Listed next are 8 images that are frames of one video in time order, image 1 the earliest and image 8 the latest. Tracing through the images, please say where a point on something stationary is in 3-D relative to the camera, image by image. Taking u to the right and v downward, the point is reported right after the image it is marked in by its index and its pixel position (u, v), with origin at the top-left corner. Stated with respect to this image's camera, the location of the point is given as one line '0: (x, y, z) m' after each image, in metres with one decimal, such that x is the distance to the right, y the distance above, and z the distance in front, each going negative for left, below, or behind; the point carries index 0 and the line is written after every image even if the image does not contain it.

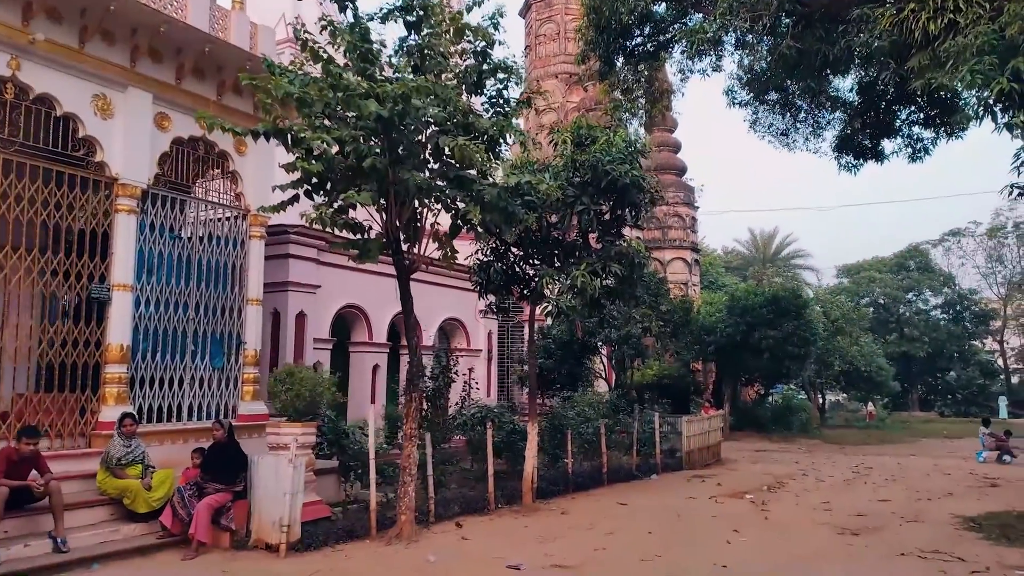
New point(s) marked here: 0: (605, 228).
0: (+1.2, +0.8, +9.9) m
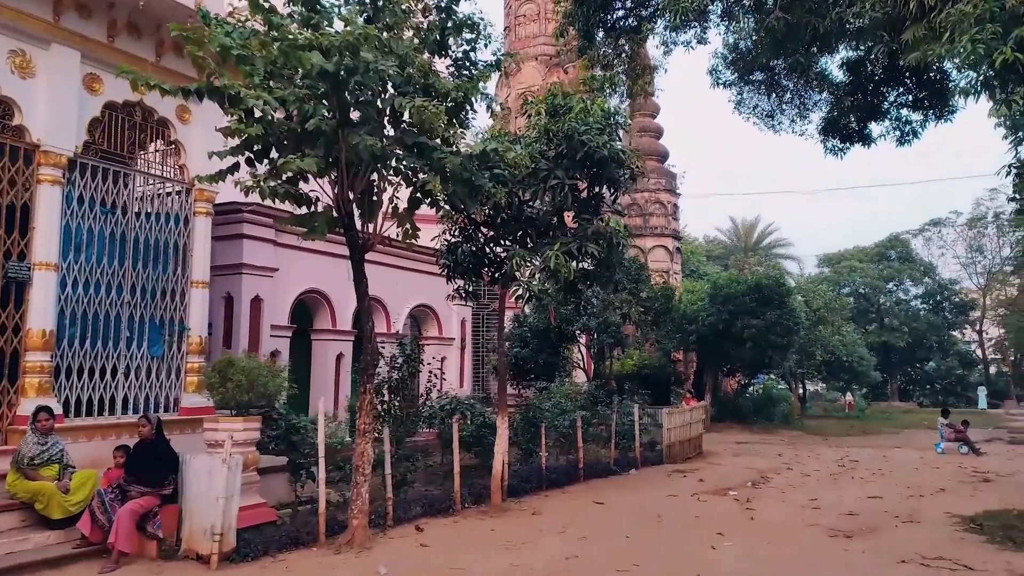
0: (+0.8, +1.0, +9.1) m
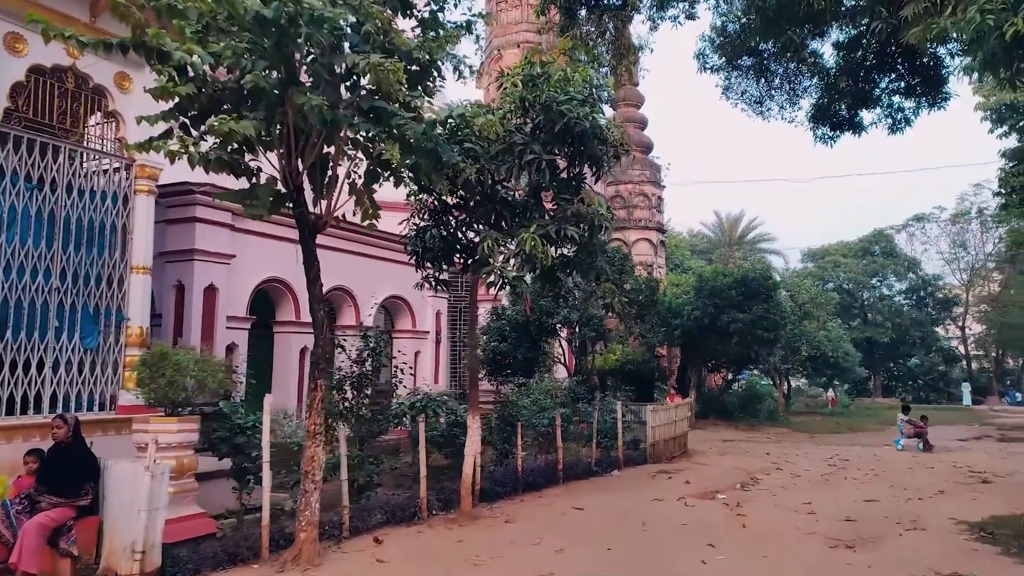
0: (+0.5, +1.2, +8.3) m
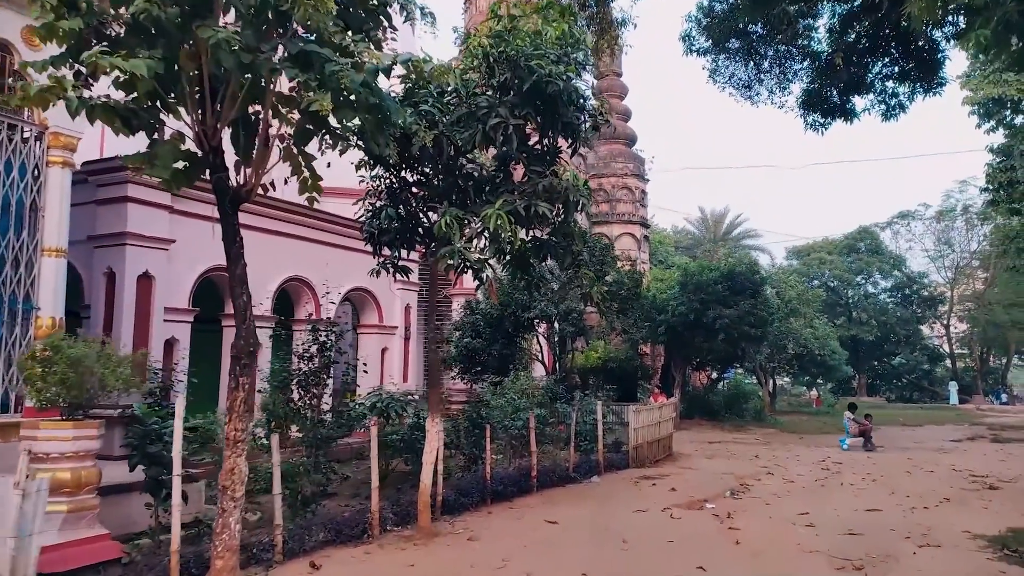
0: (+0.2, +1.3, +7.4) m
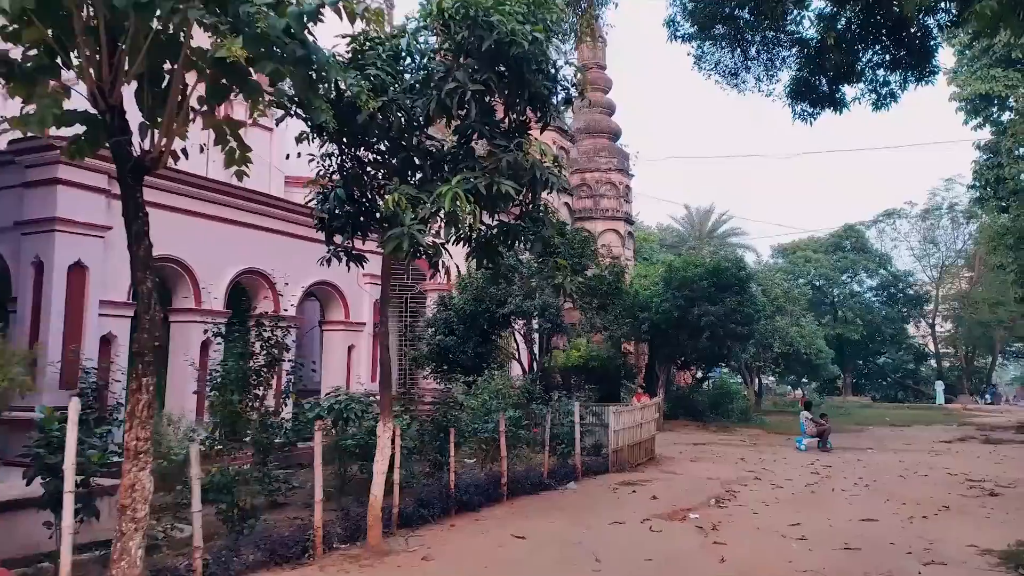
0: (-0.1, +1.4, +6.6) m
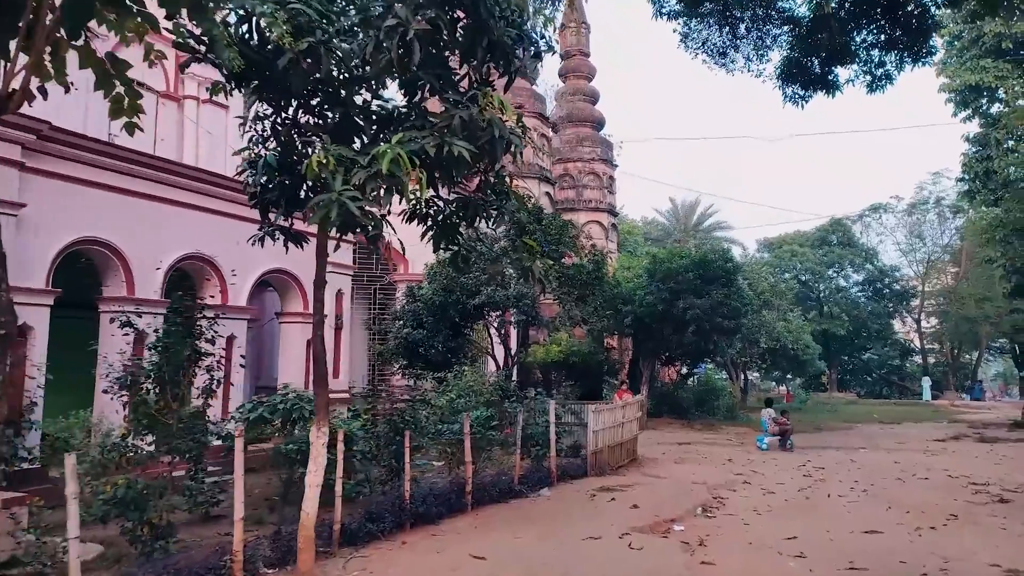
0: (-0.5, +1.6, +5.6) m
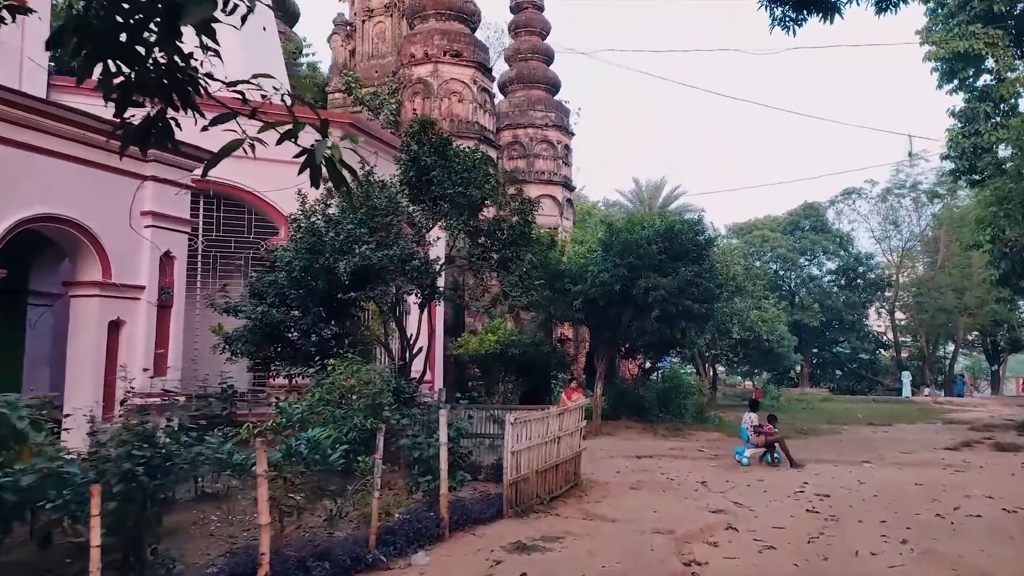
0: (-1.4, +2.0, +2.0) m
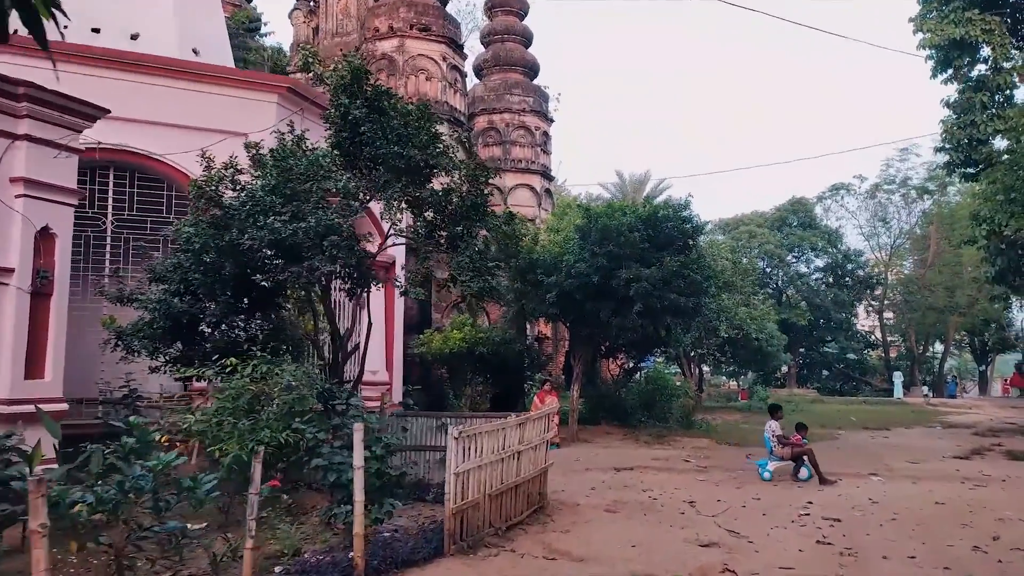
0: (-1.8, +2.1, +0.4) m
